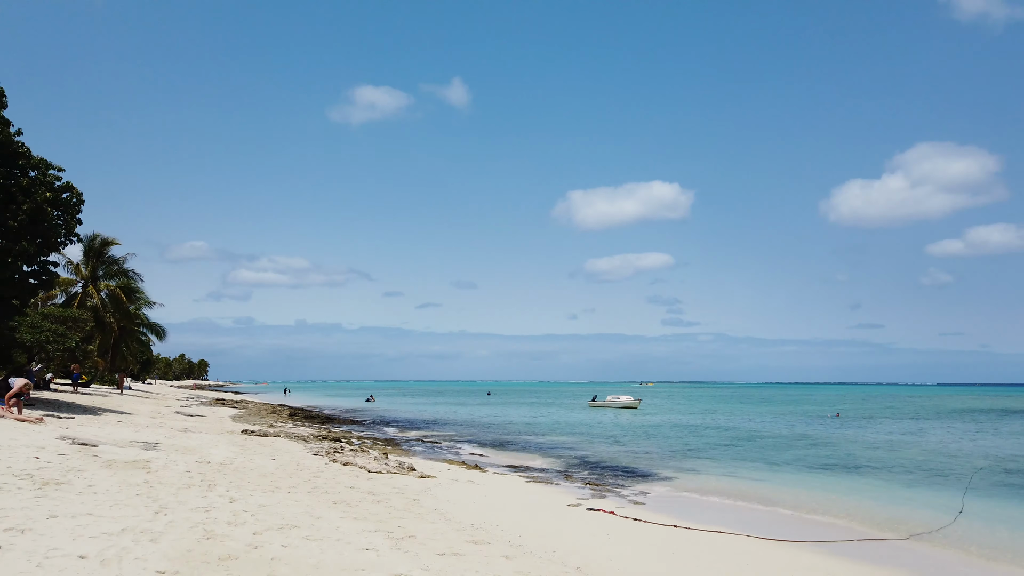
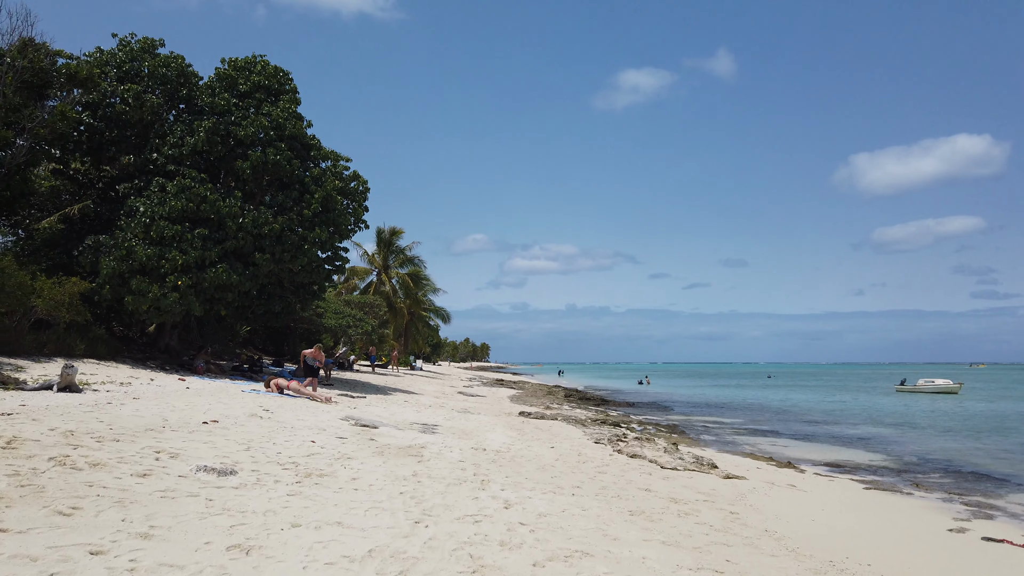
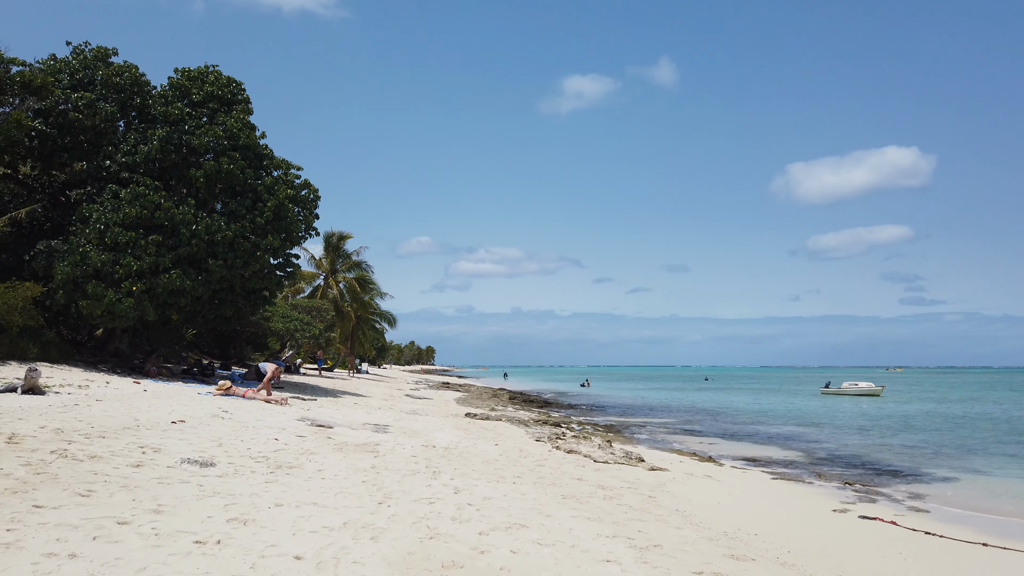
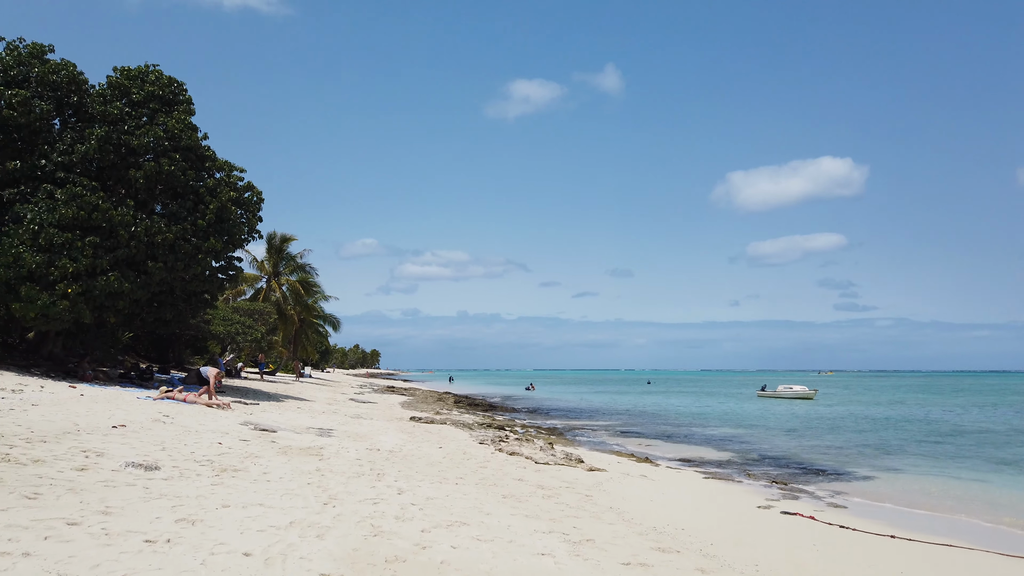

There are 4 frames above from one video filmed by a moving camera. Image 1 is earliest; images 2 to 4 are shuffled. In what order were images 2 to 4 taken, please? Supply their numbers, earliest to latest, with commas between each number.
4, 3, 2
